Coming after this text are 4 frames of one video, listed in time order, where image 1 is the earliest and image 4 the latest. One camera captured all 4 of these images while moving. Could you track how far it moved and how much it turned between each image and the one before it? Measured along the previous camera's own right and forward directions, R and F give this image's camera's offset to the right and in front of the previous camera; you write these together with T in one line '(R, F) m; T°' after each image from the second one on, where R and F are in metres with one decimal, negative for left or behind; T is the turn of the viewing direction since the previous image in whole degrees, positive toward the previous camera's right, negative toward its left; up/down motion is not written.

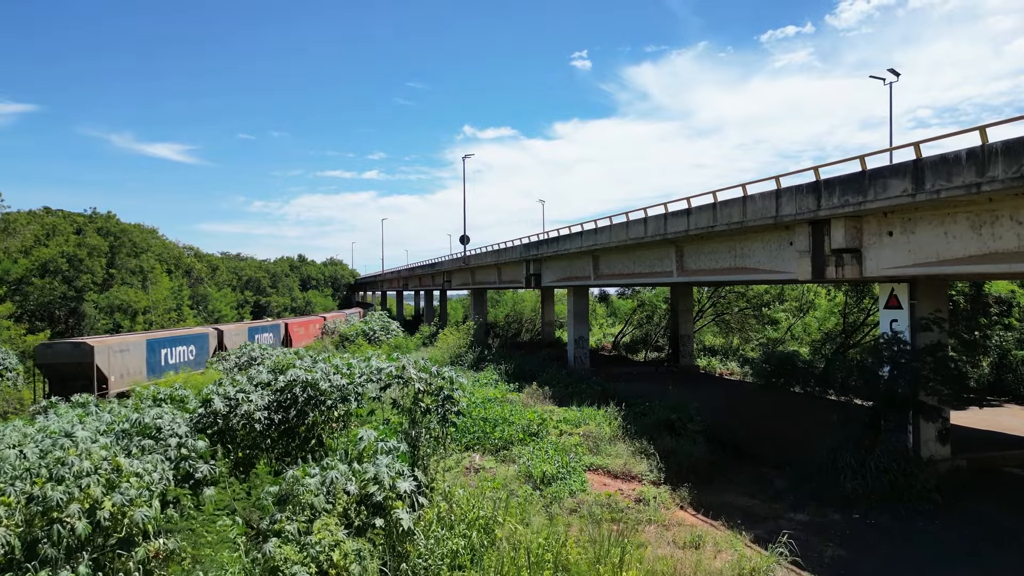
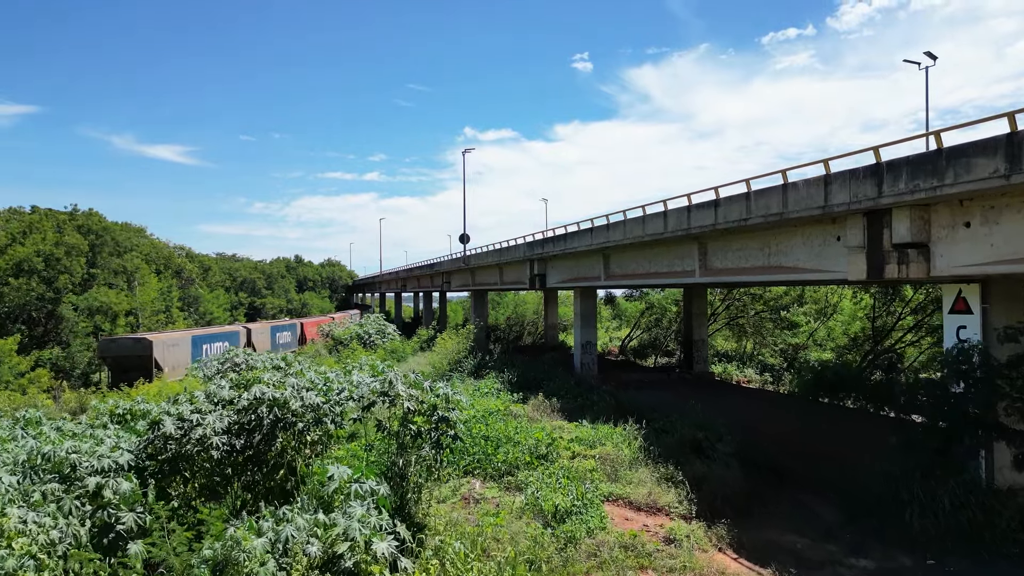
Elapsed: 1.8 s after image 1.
(-0.1, +1.6) m; 0°
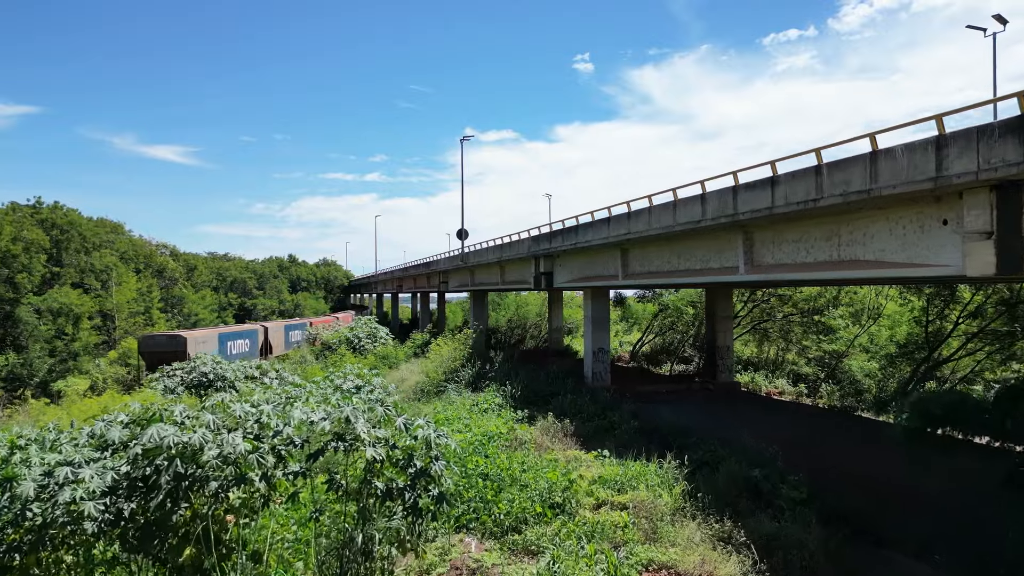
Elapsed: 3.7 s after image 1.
(-0.1, +2.5) m; 0°
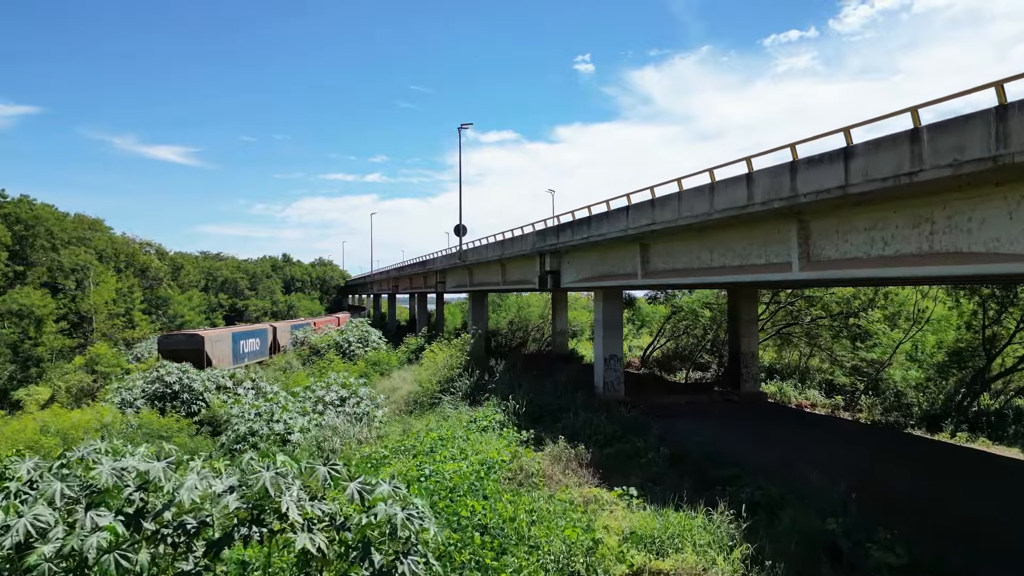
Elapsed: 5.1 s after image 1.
(-0.1, +2.1) m; 0°
